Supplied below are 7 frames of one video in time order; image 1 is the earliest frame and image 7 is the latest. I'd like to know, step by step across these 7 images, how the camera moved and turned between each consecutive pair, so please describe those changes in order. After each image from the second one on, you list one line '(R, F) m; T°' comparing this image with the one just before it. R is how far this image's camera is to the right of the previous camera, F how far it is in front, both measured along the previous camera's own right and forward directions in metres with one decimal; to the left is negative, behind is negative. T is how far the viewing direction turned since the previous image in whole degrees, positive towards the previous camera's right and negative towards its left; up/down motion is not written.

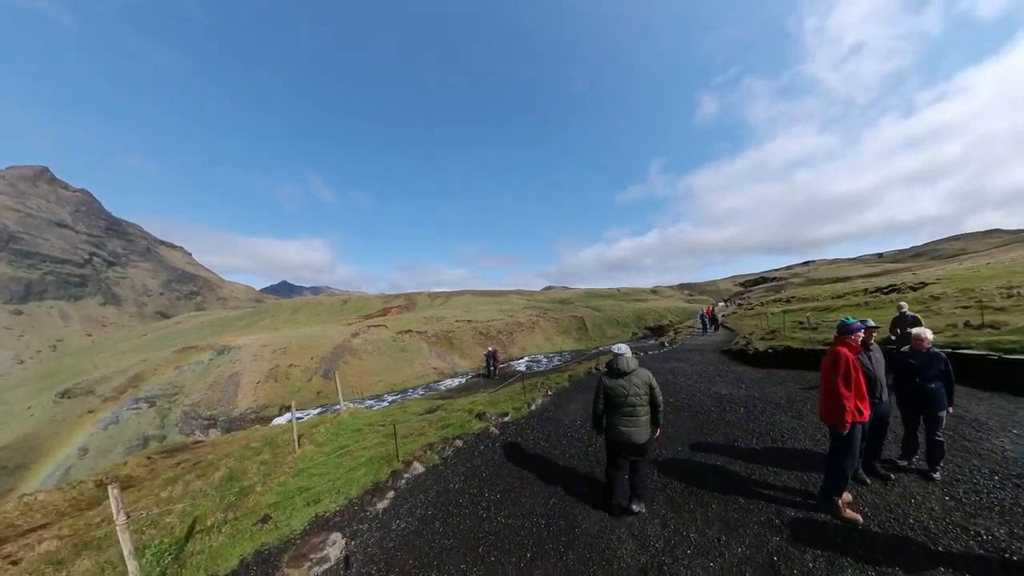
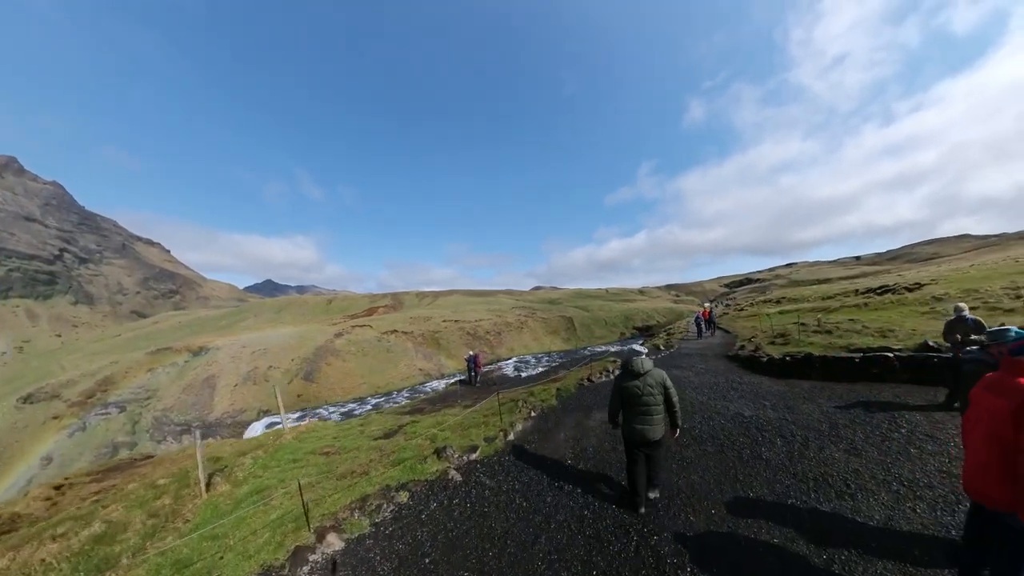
(+0.3, +2.1) m; +2°
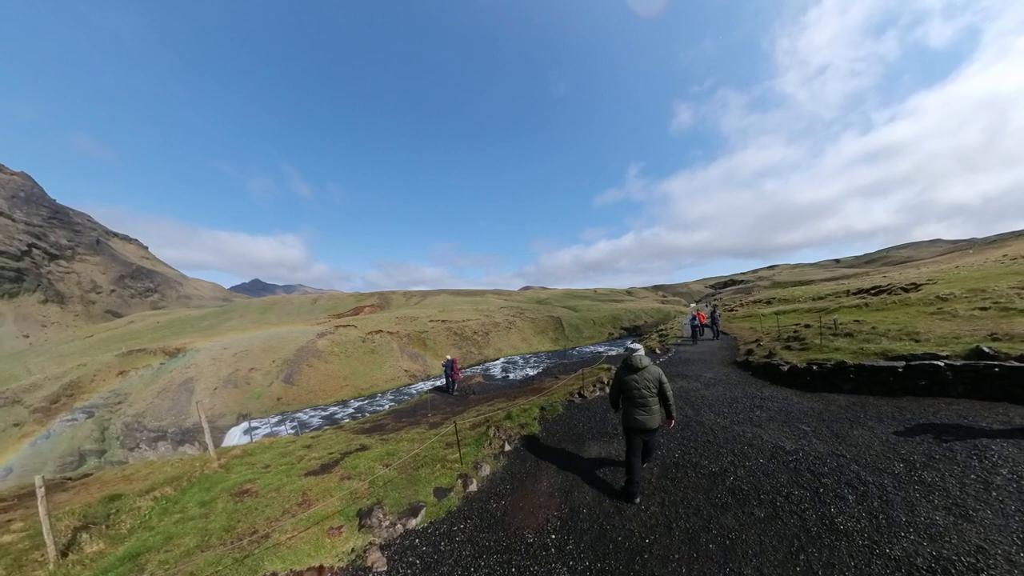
(+0.3, +2.1) m; +2°
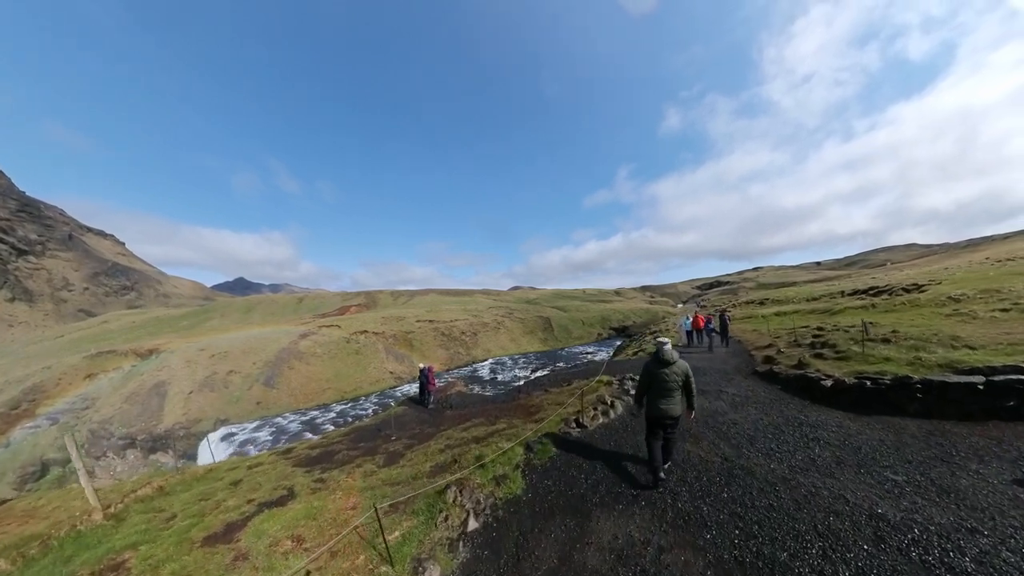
(+0.2, +2.2) m; +2°
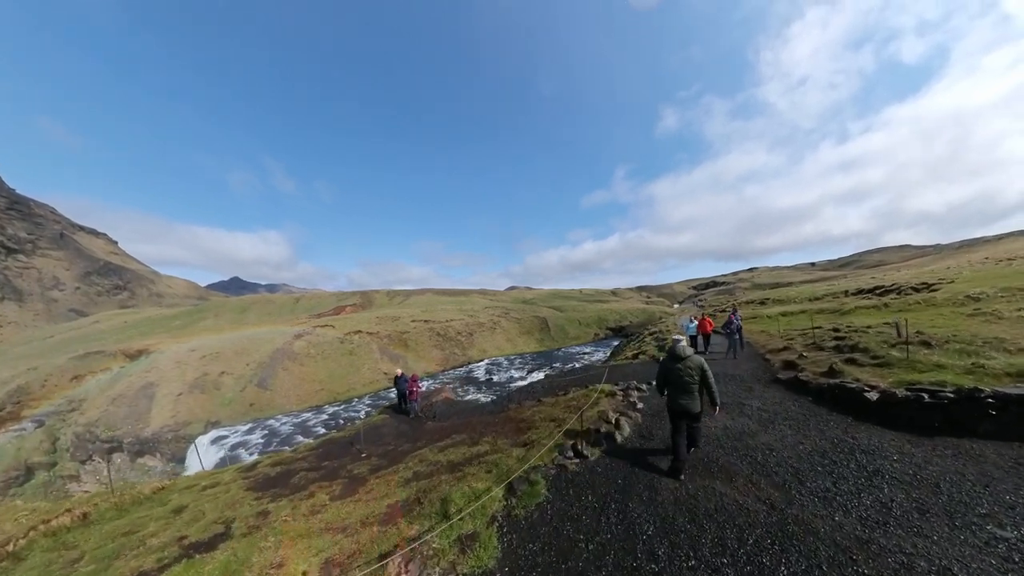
(+0.2, +1.5) m; 0°
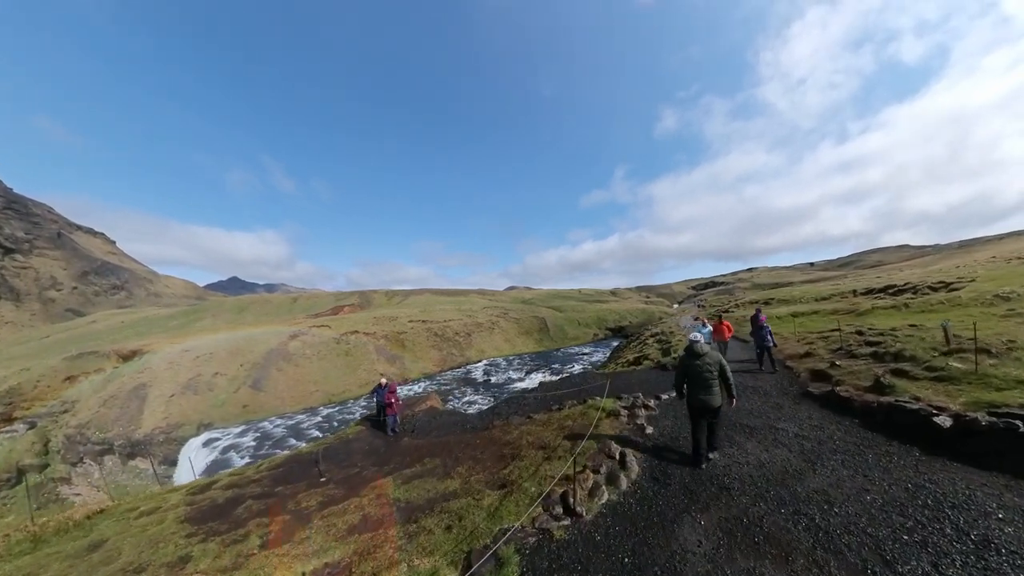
(+0.3, +1.5) m; 0°
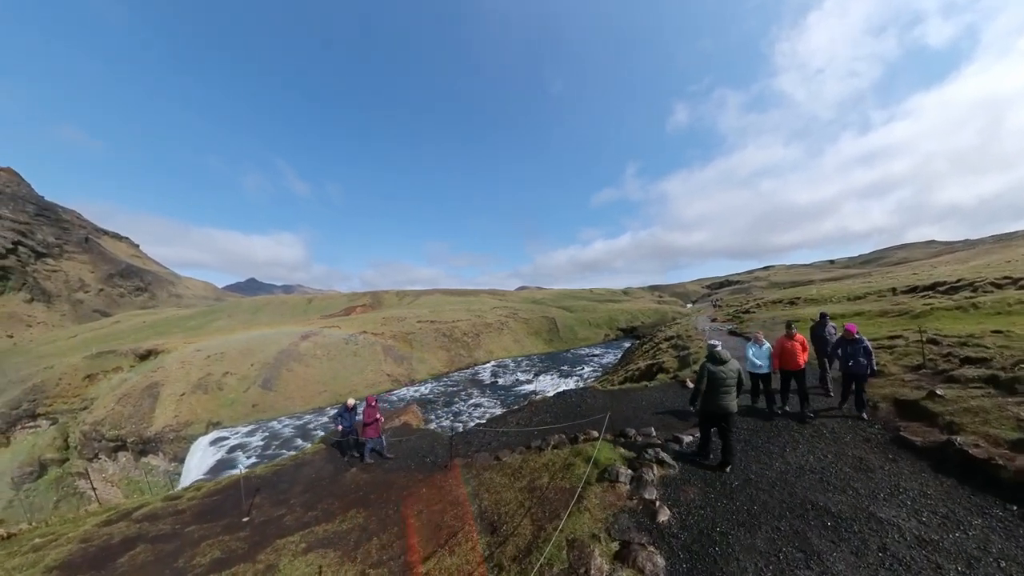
(+0.9, +2.9) m; -2°
